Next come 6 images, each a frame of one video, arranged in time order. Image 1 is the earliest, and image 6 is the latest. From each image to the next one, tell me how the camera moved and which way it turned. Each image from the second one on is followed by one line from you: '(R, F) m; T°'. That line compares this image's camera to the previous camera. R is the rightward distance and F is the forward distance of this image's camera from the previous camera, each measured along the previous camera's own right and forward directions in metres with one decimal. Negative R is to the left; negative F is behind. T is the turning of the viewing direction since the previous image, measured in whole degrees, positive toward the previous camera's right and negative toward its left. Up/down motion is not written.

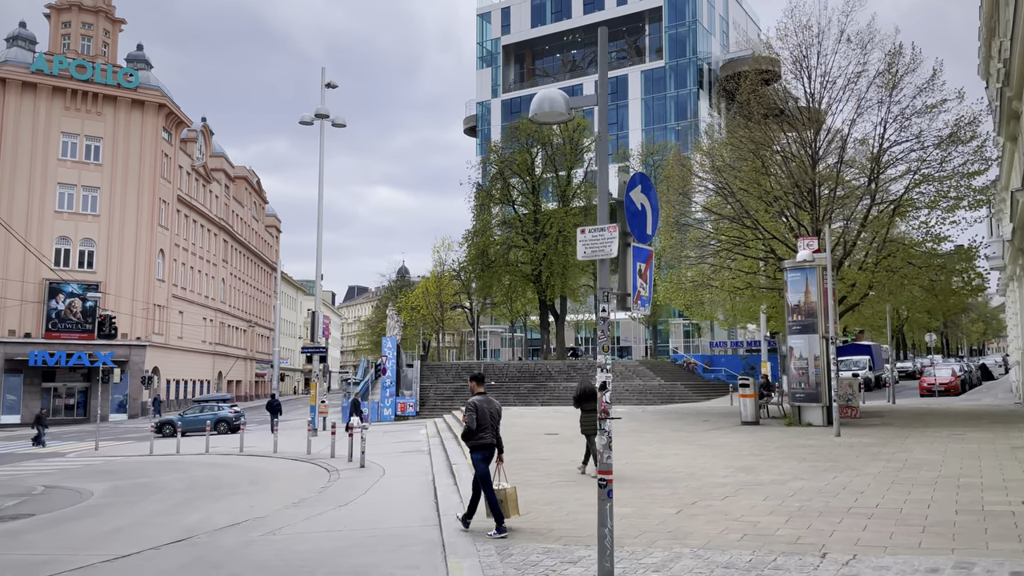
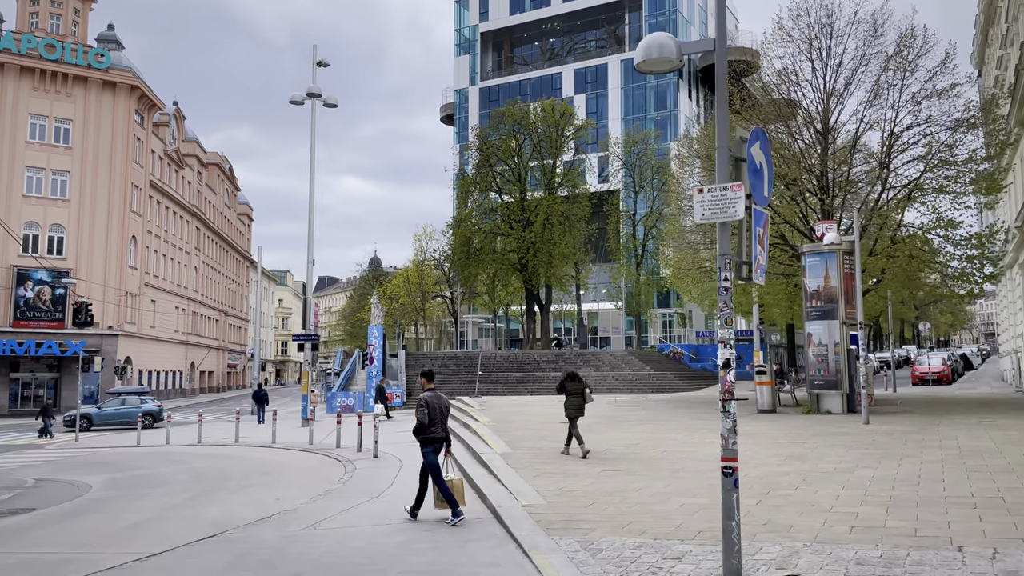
(-1.1, +0.8) m; +2°
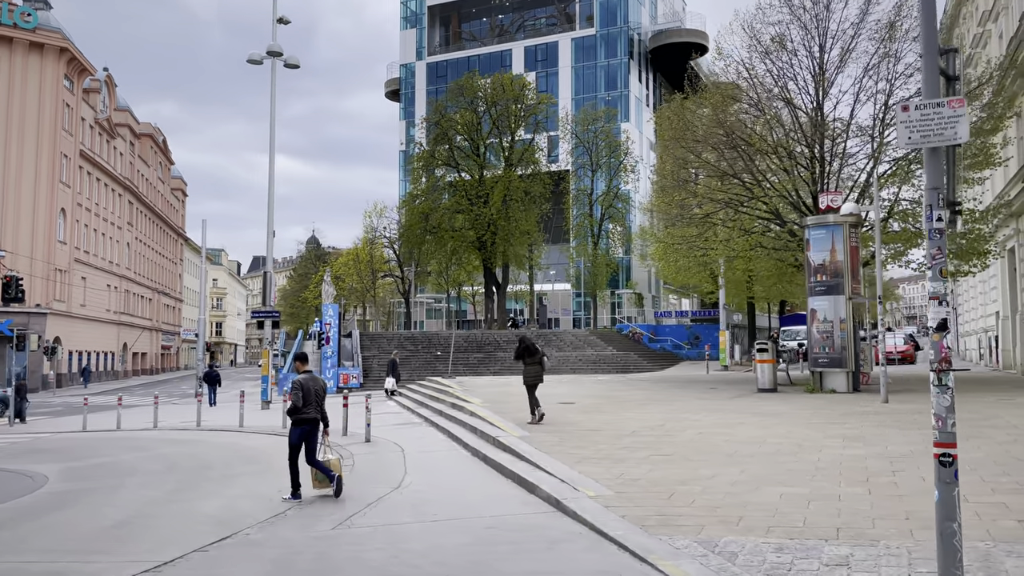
(-1.4, +1.4) m; +4°
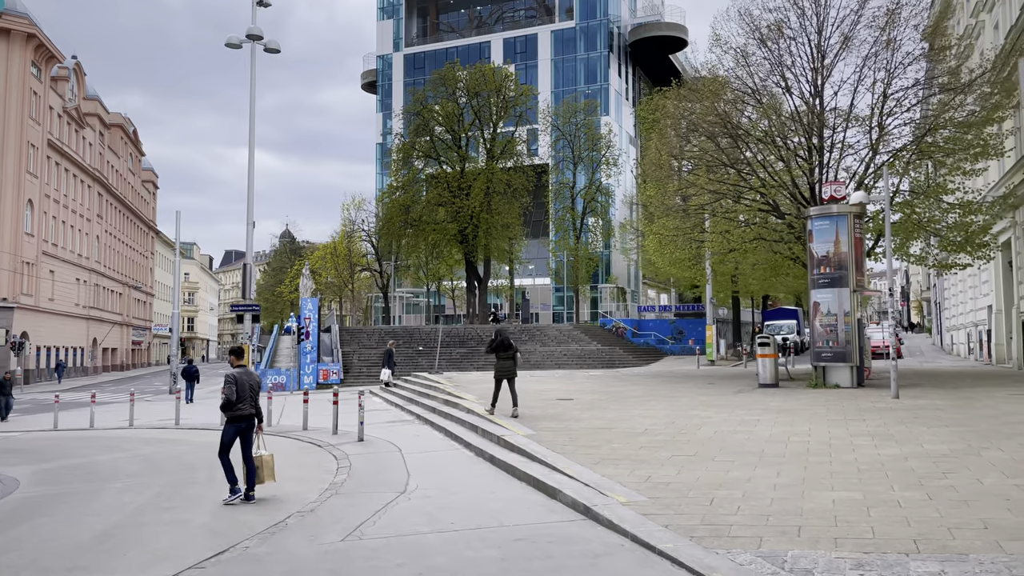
(-0.5, +0.7) m; +2°
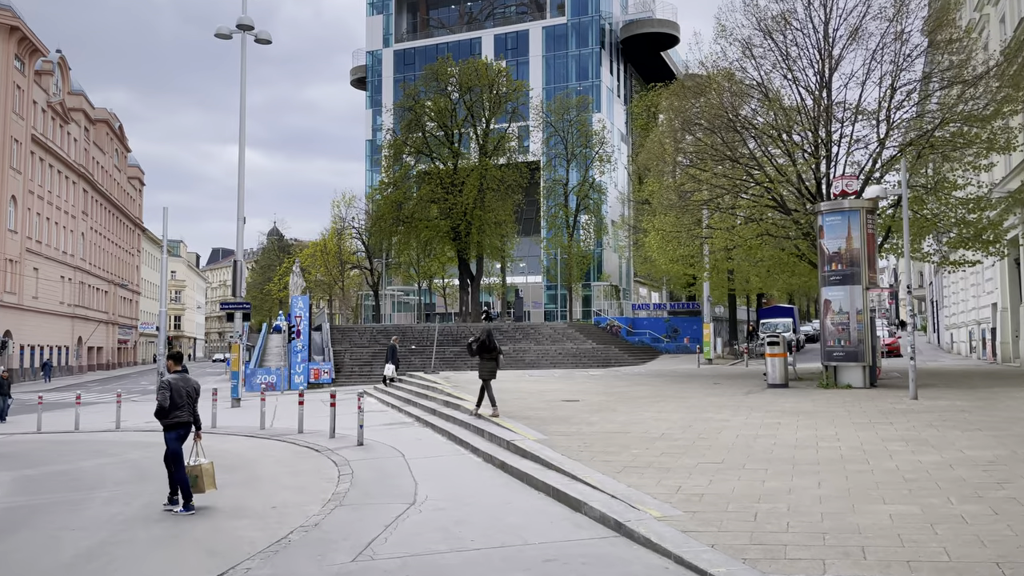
(-0.3, +0.7) m; +1°
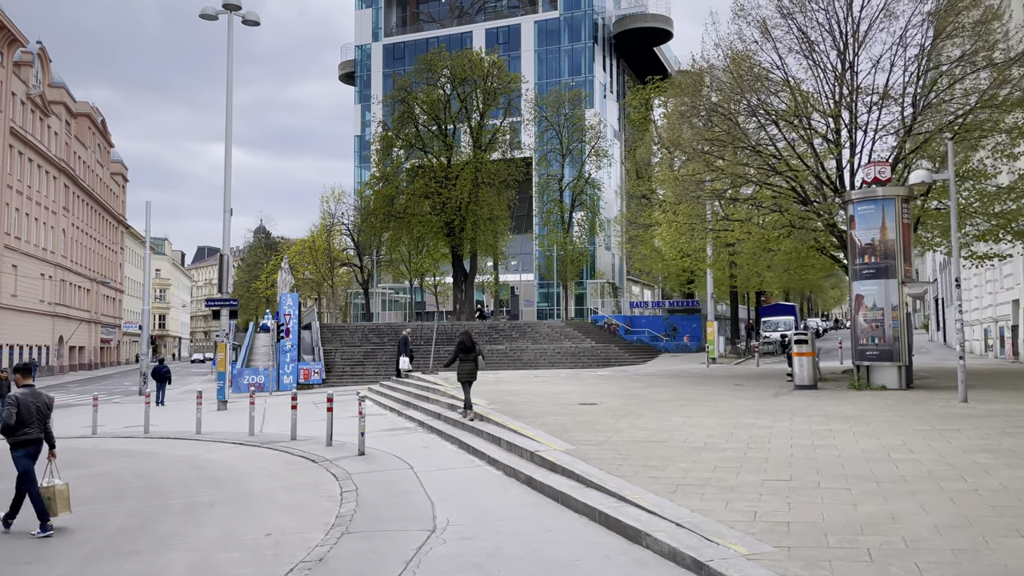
(-0.5, +1.4) m; +1°
